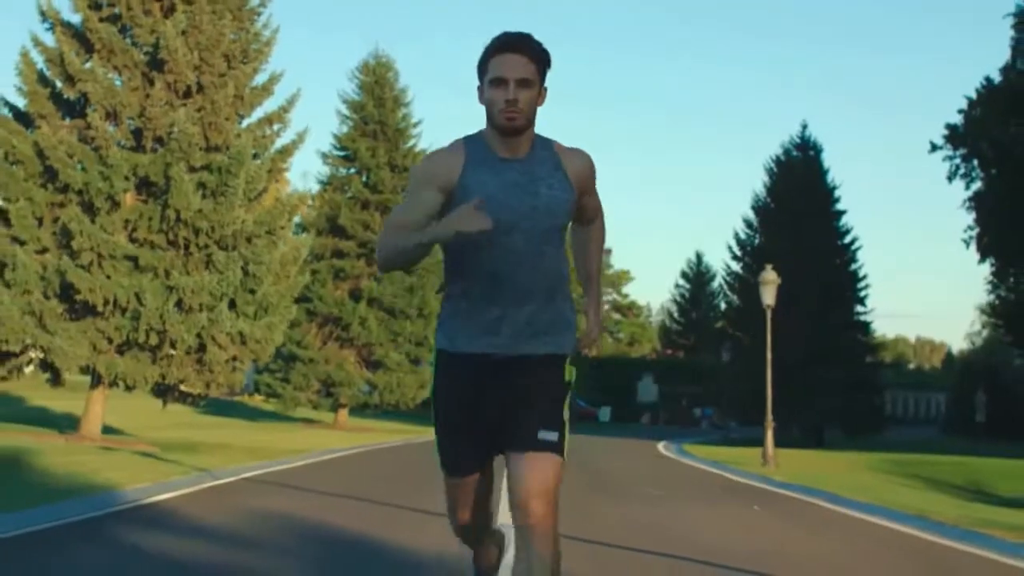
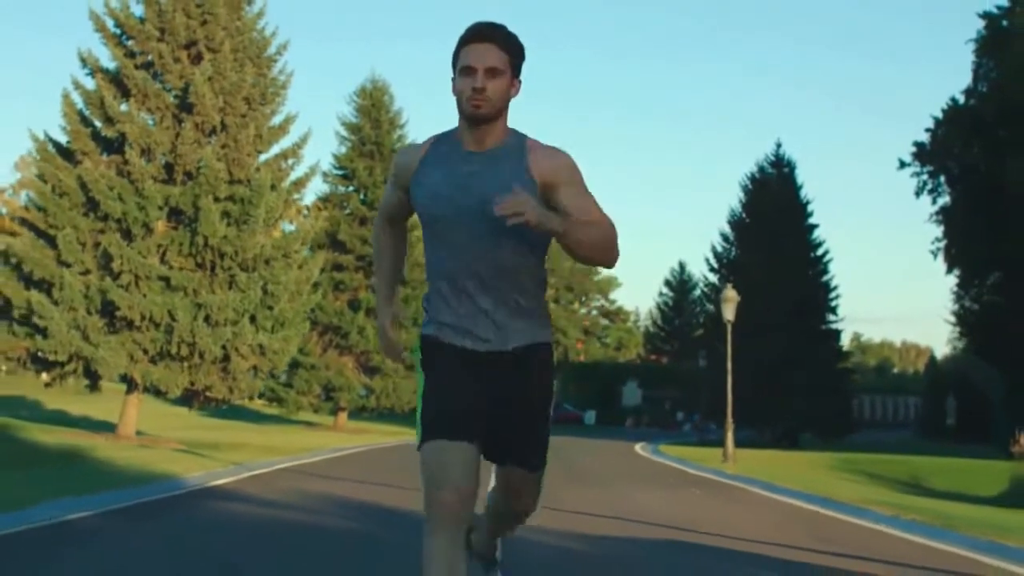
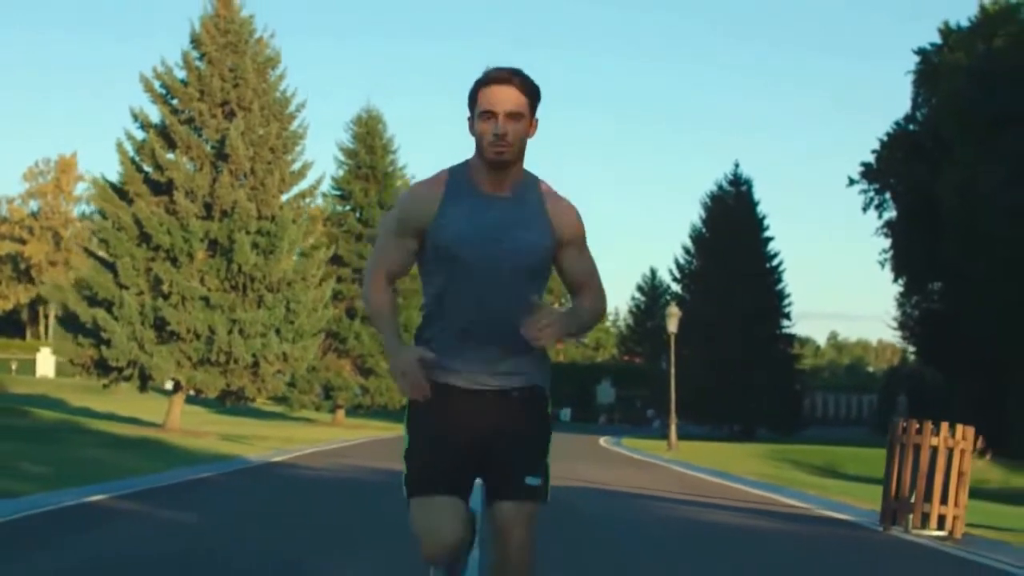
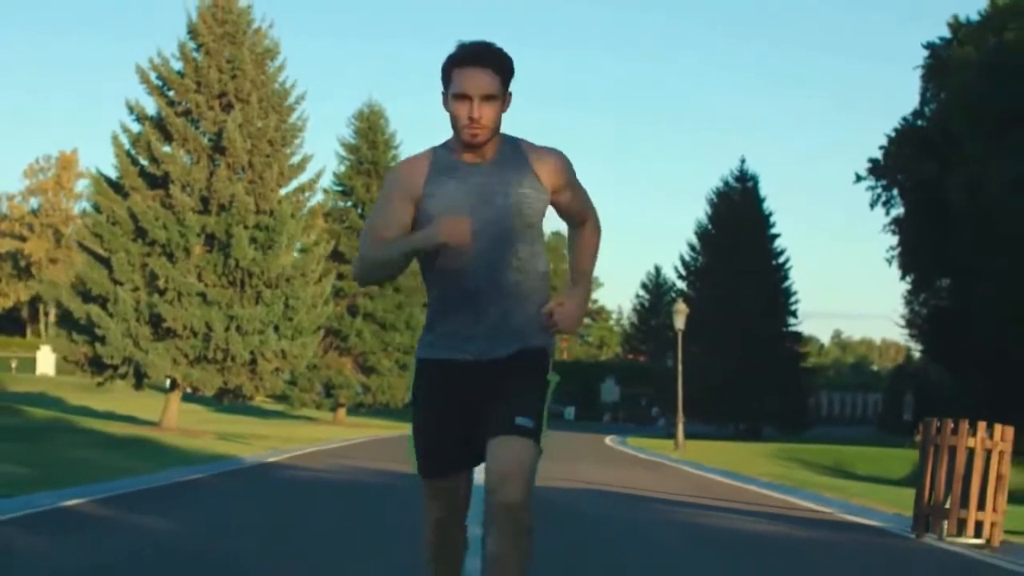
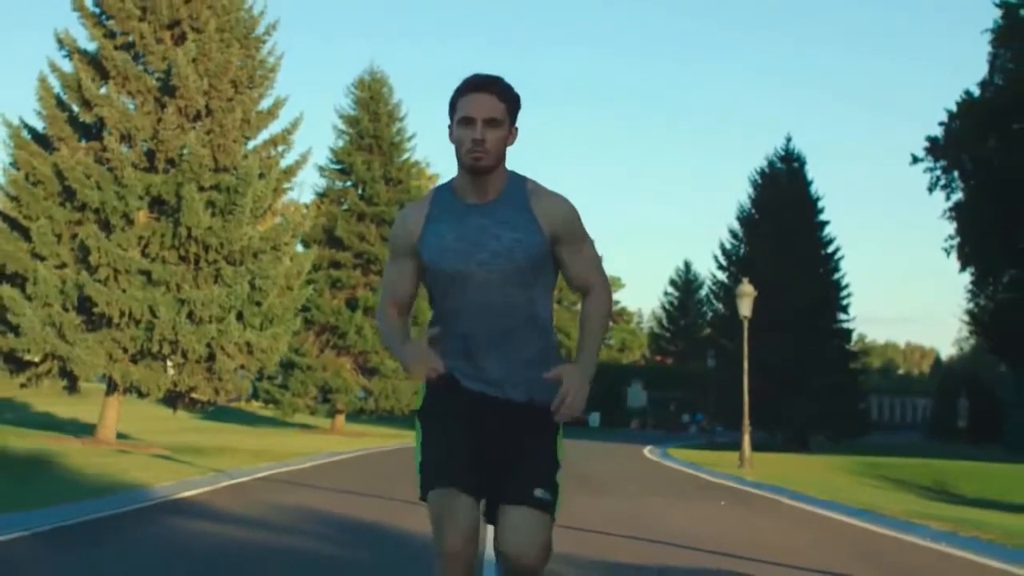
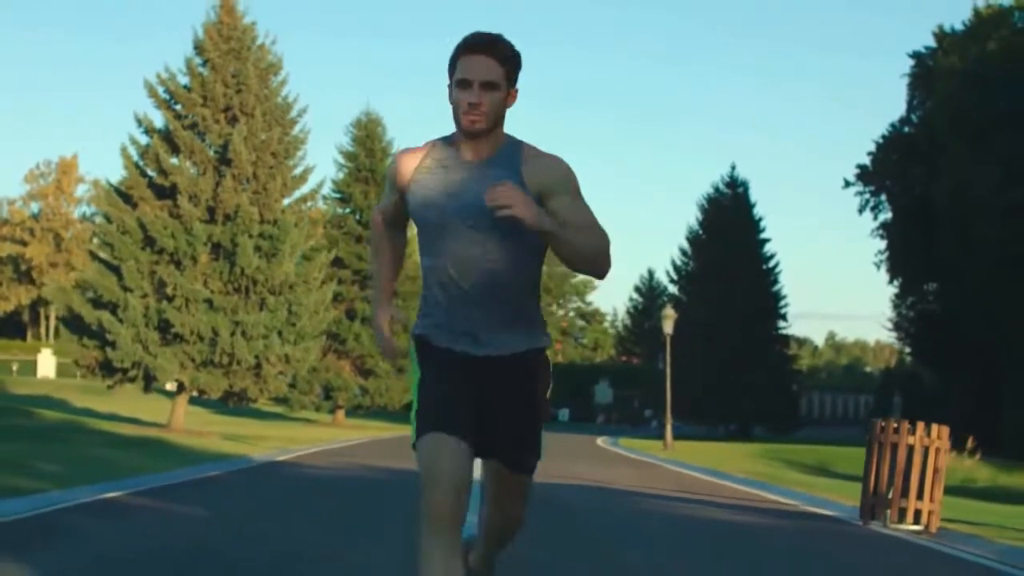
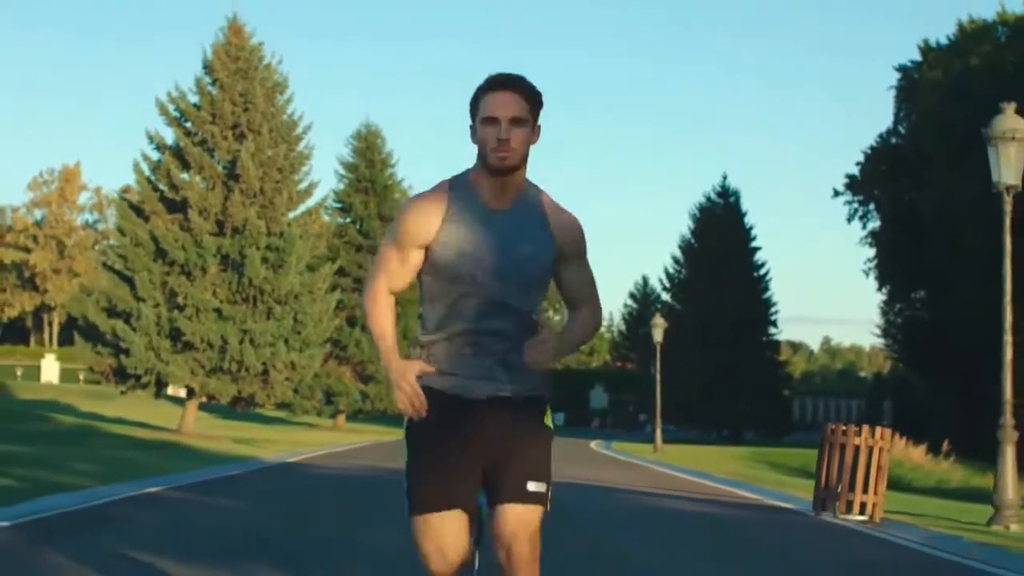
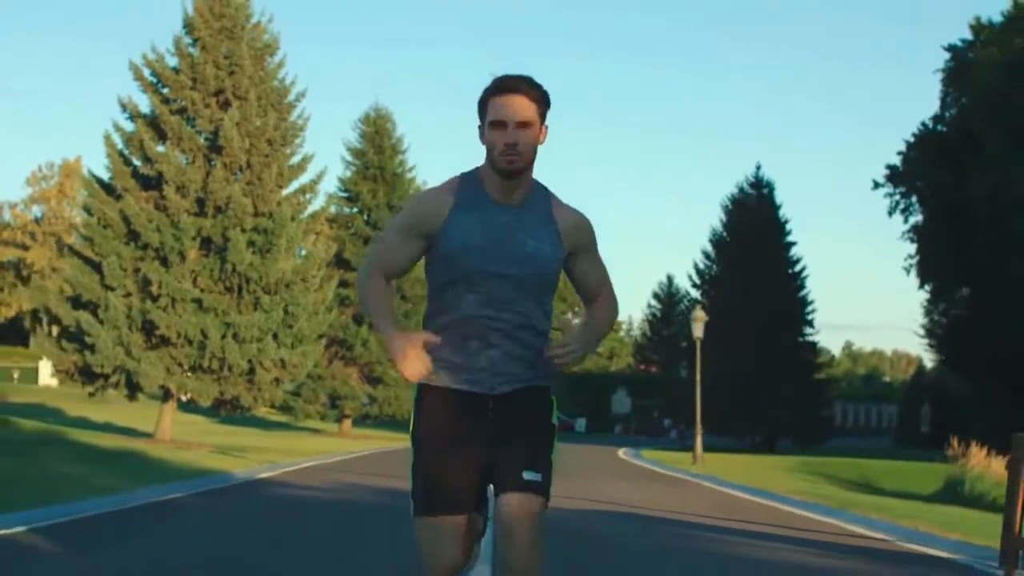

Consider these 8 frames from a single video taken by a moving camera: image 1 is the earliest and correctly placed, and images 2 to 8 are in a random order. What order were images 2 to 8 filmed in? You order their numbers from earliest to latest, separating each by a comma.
5, 2, 8, 4, 3, 6, 7
